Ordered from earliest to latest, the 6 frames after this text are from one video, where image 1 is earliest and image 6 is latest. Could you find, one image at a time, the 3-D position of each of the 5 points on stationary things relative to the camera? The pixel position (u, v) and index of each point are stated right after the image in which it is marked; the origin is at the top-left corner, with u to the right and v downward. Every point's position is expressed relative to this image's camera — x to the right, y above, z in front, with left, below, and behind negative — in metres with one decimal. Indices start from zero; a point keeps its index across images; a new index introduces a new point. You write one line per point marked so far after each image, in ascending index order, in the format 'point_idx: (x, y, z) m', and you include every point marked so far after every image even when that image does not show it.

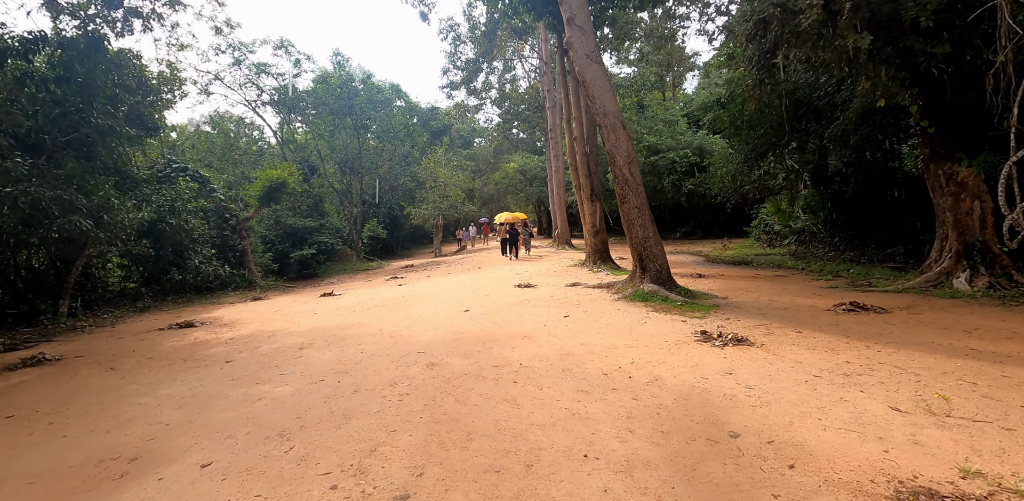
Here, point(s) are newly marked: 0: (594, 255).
0: (+2.3, -0.1, +13.5) m
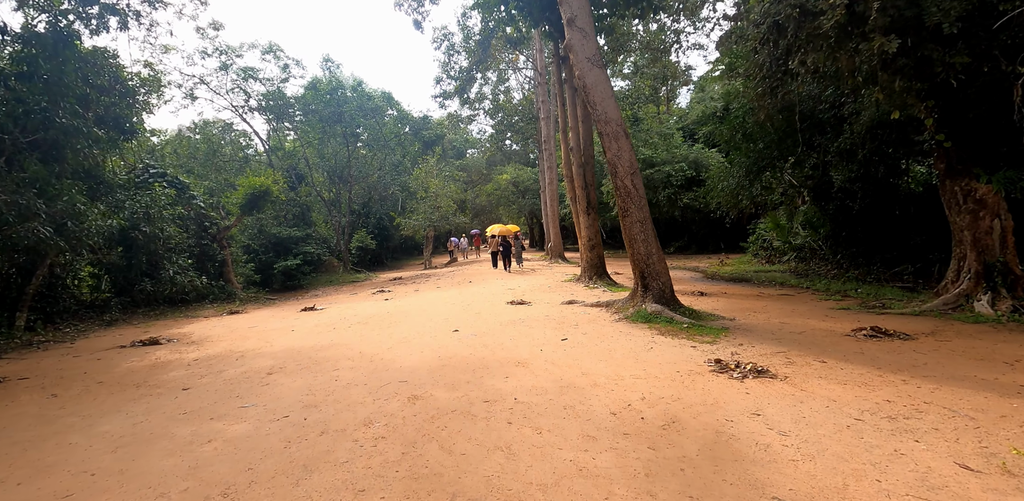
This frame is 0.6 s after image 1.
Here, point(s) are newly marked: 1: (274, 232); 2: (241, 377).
0: (+2.1, -0.5, +12.9) m
1: (-9.6, +0.7, +19.7) m
2: (-3.1, -1.4, +5.5) m
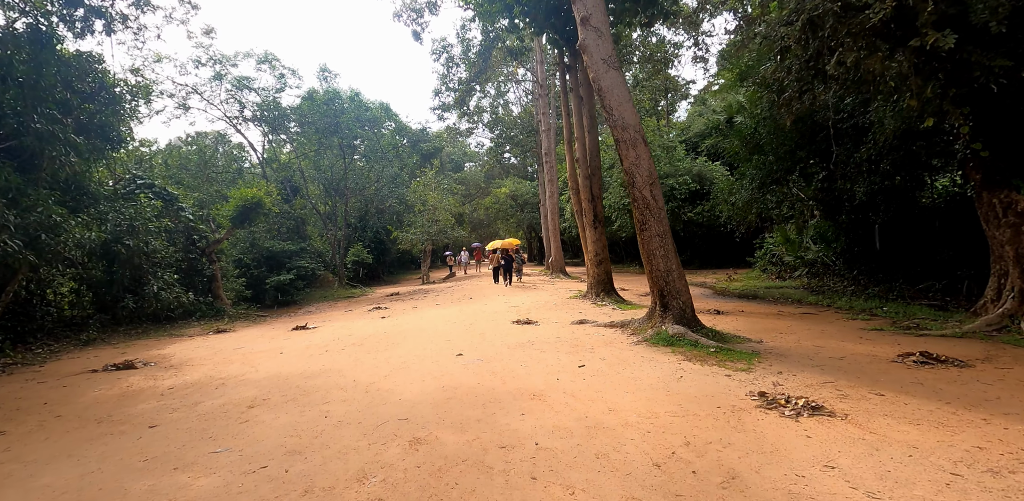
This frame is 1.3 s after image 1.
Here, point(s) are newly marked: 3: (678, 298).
0: (+2.2, -0.9, +12.3) m
1: (-9.6, +0.2, +19.0) m
2: (-2.9, -1.6, +4.8) m
3: (+2.4, -0.7, +6.9) m
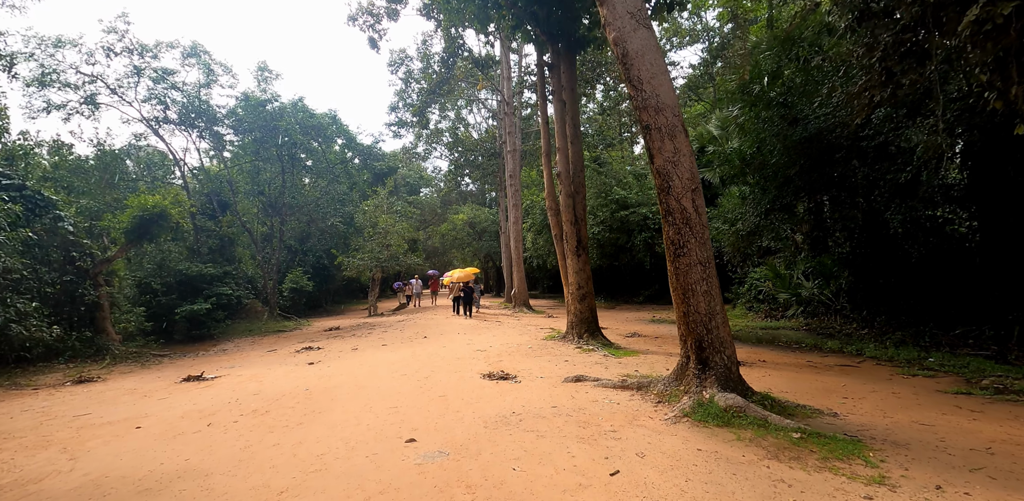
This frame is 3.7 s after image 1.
0: (+1.4, -1.6, +10.3) m
1: (-10.9, -0.6, +15.9) m
2: (-2.9, -1.7, +2.3) m
3: (+2.1, -1.0, +4.9) m
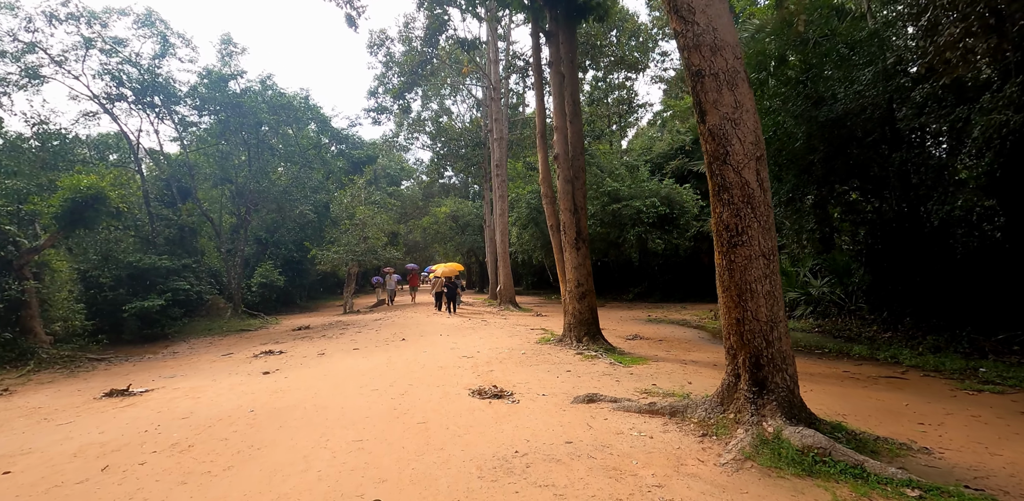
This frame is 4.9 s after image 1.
0: (+1.3, -1.4, +9.2) m
1: (-11.3, -0.3, +14.3) m
2: (-2.8, -1.6, +1.0) m
3: (+2.2, -0.9, +3.8) m
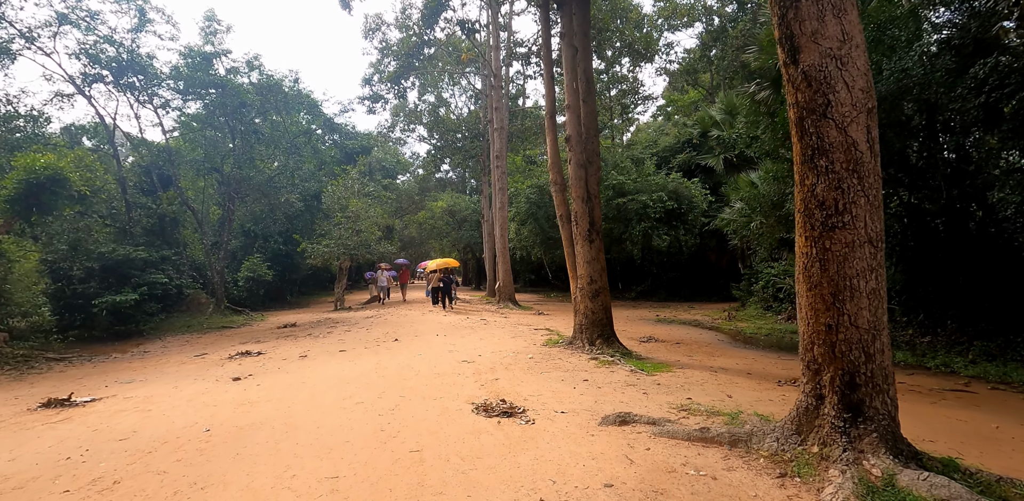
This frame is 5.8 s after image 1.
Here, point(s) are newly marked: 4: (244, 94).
0: (+1.3, -1.3, +8.3) m
1: (-11.2, 0.0, +13.3) m
2: (-2.7, -1.4, +0.1) m
3: (+2.3, -0.9, +2.9) m
4: (-9.3, +5.3, +17.1) m
